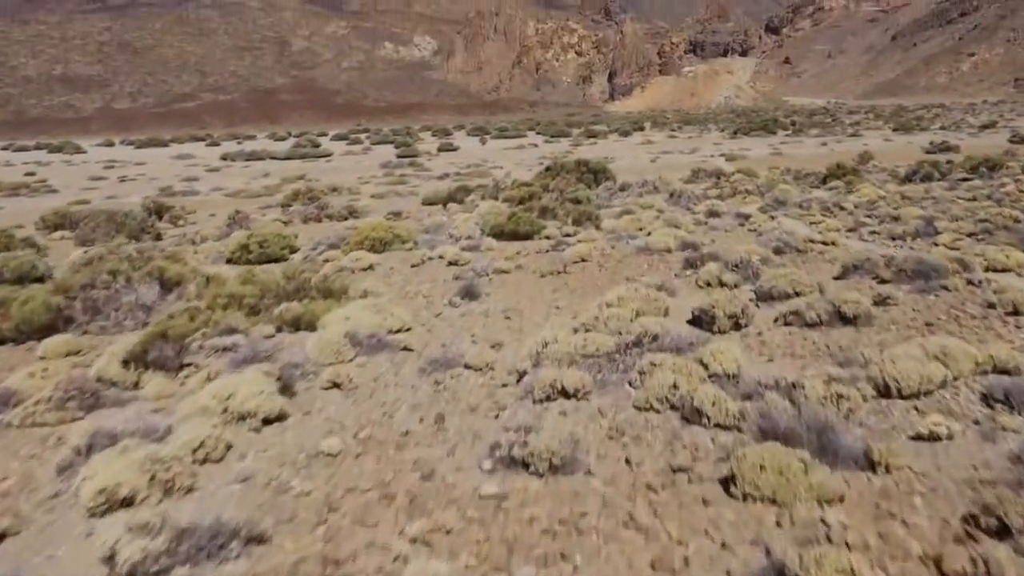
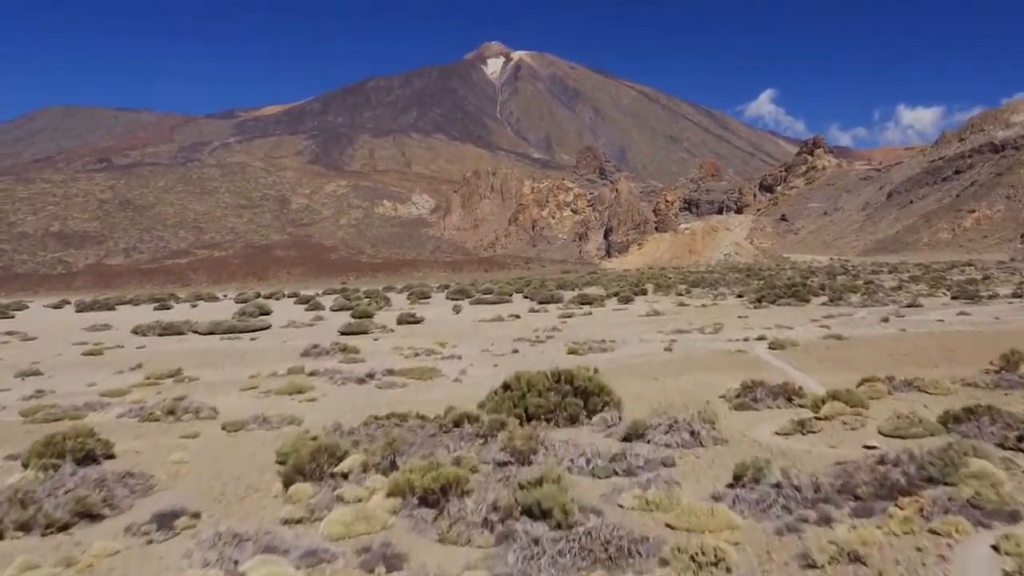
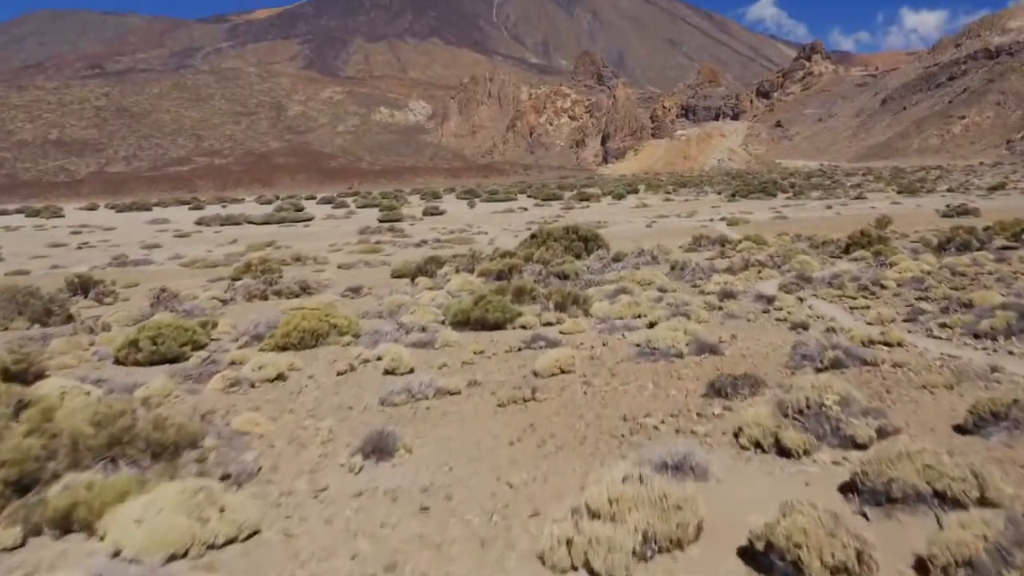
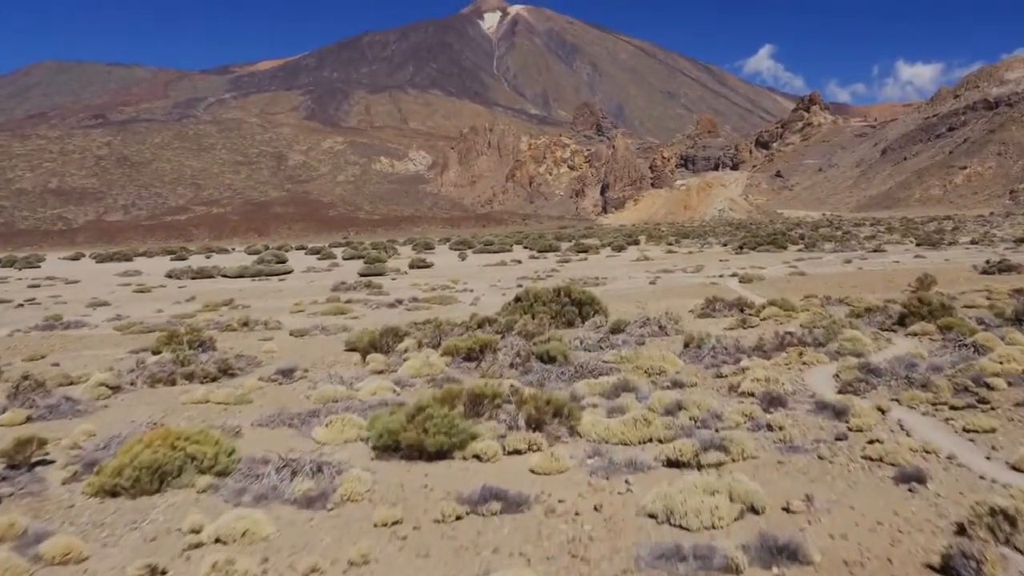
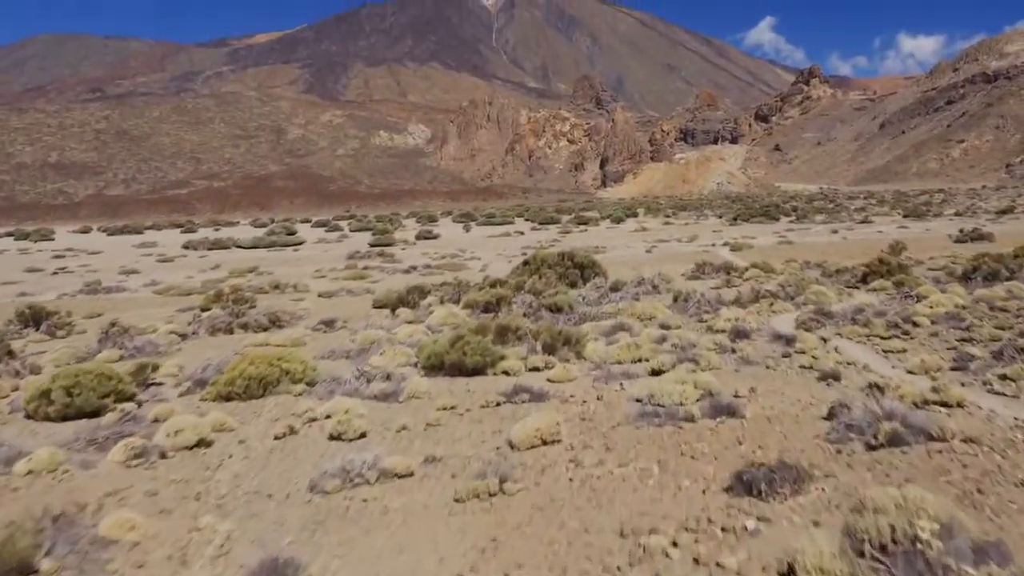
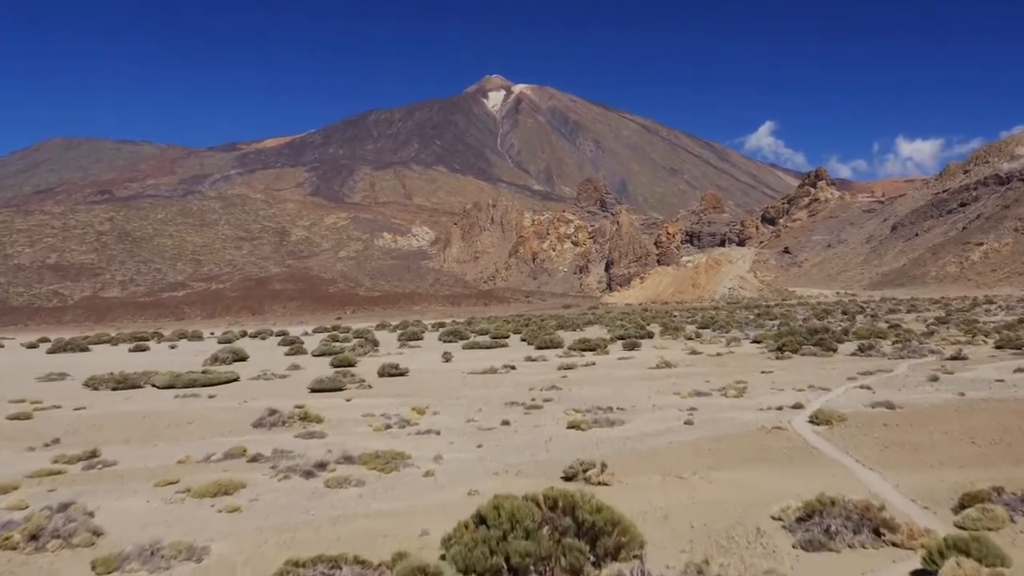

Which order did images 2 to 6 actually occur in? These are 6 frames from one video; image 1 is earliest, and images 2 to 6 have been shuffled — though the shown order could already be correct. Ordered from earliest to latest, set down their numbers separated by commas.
3, 5, 4, 2, 6
